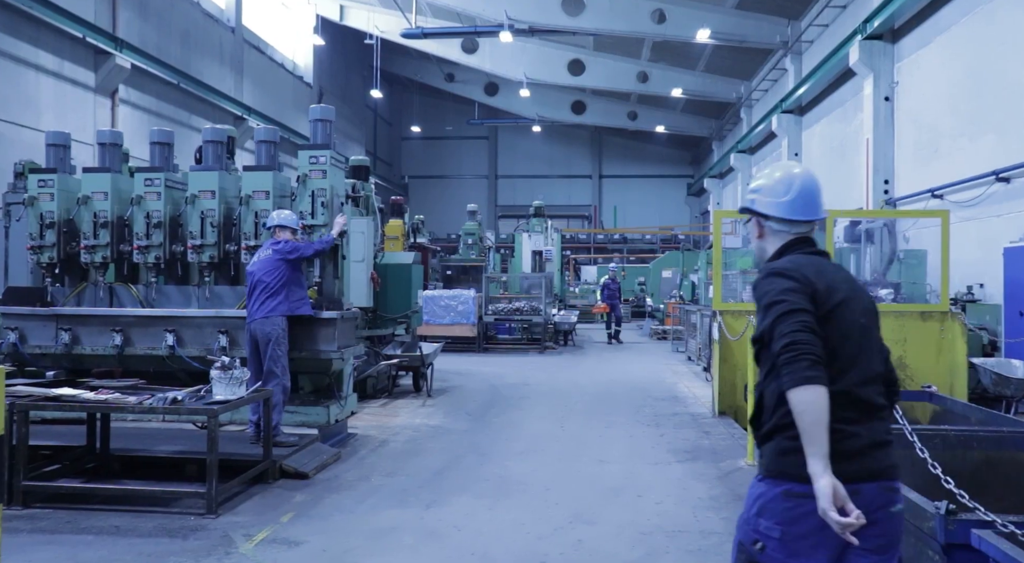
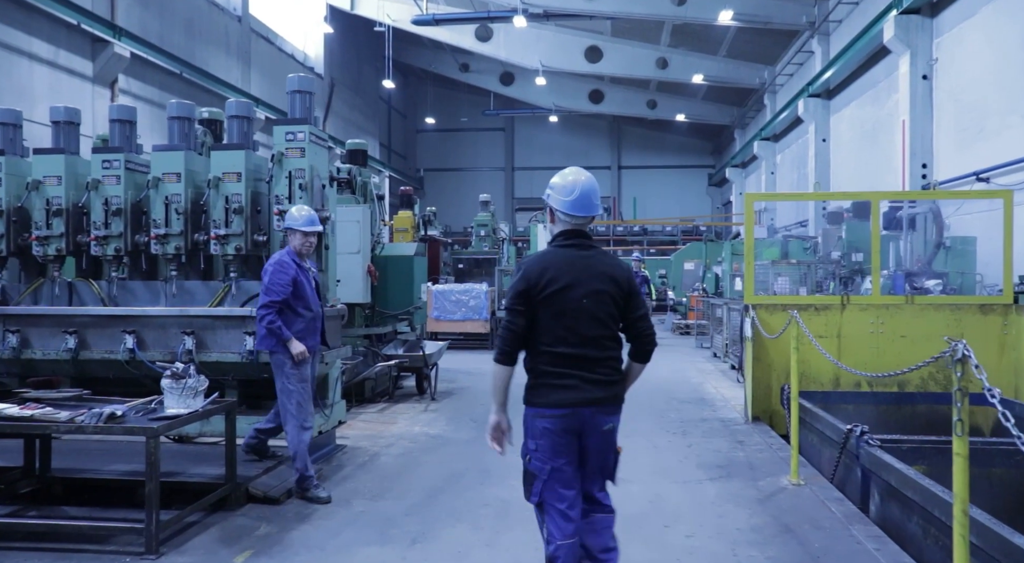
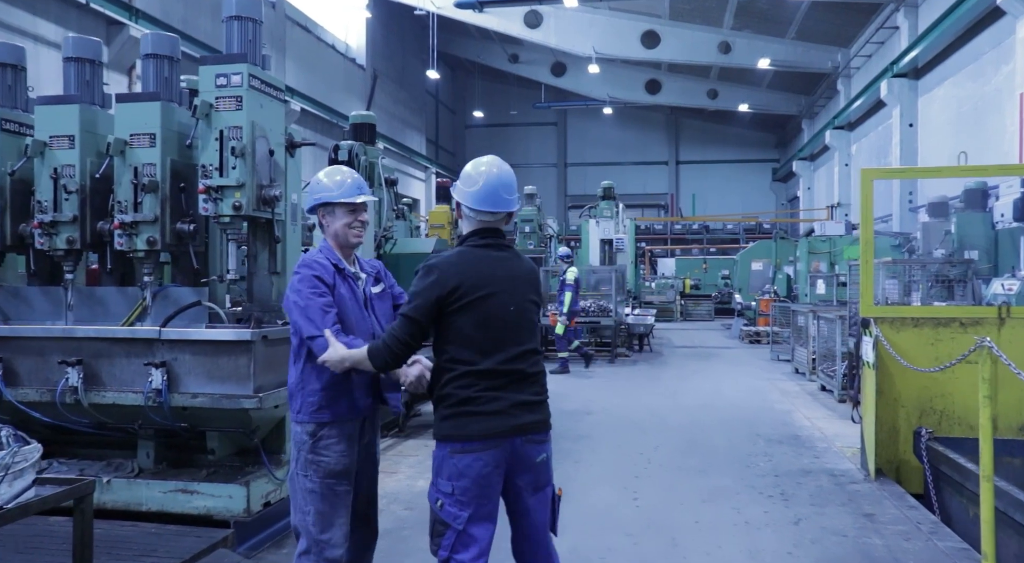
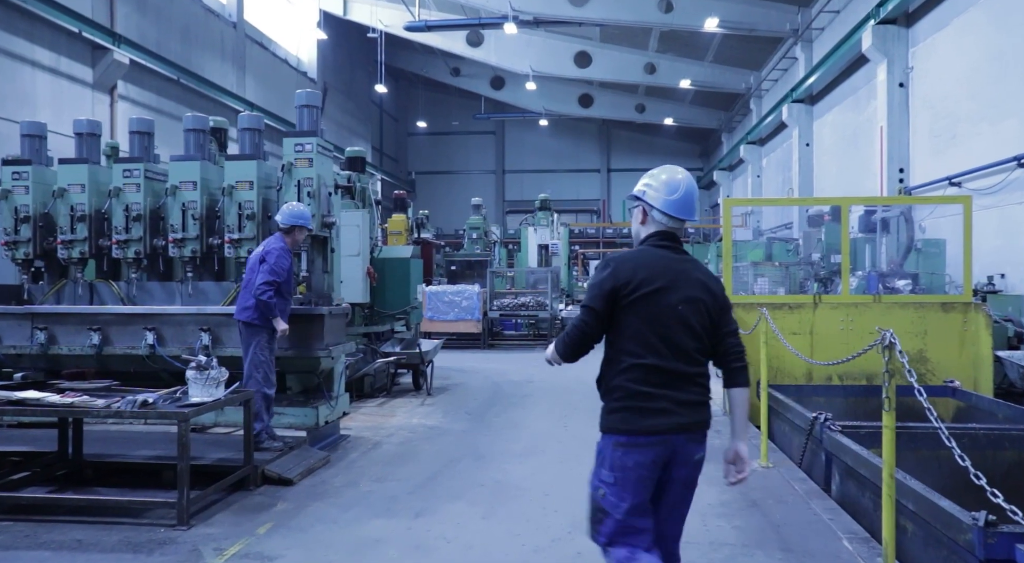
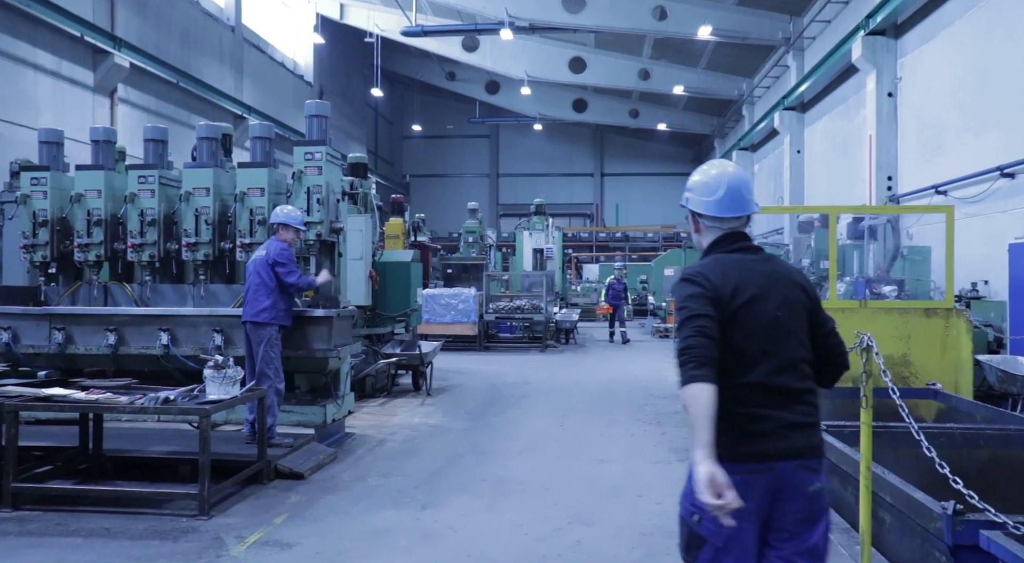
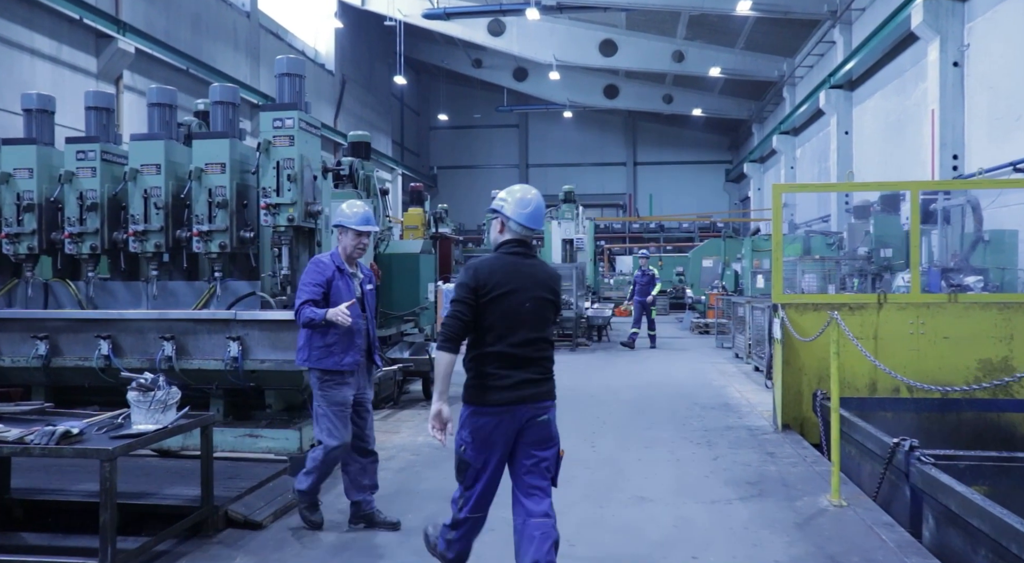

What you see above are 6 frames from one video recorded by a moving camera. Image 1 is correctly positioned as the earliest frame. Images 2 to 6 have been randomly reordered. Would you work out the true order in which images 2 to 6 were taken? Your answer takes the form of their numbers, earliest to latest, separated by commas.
5, 4, 2, 6, 3
